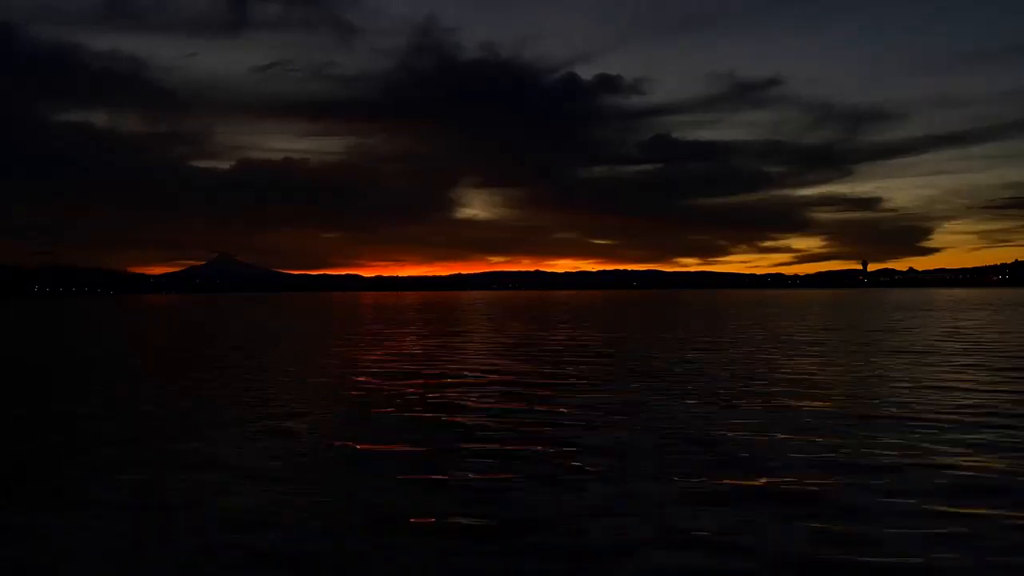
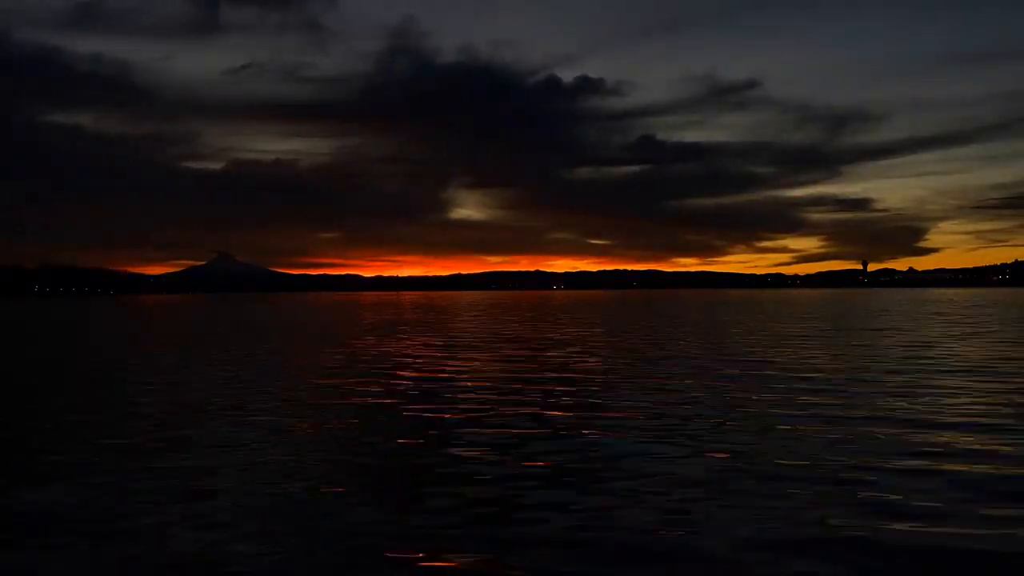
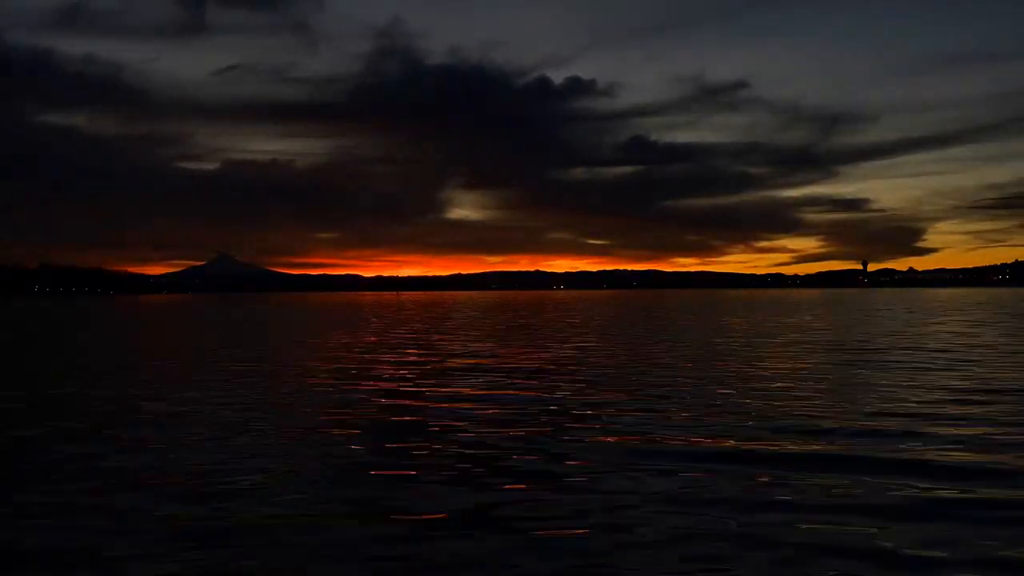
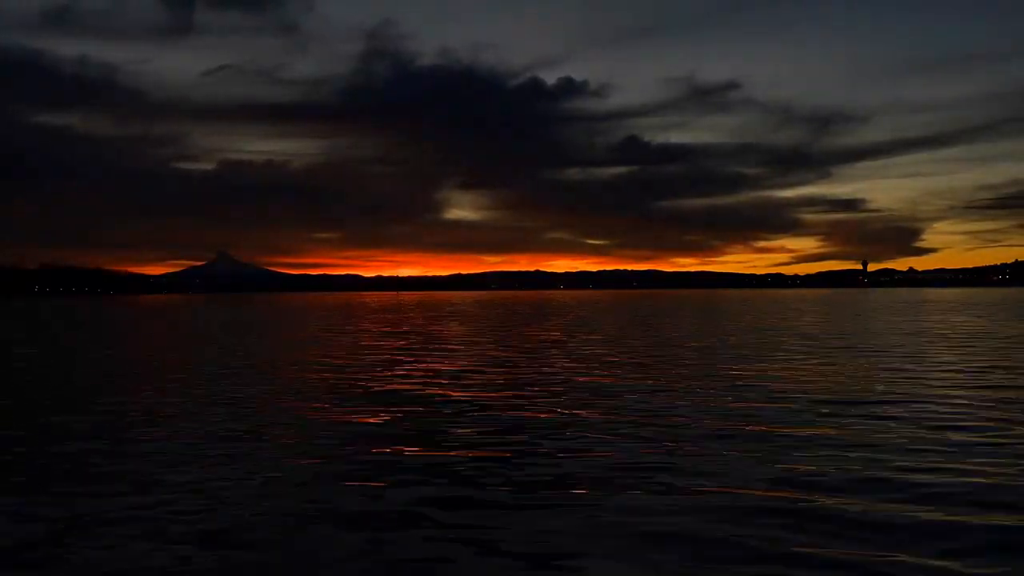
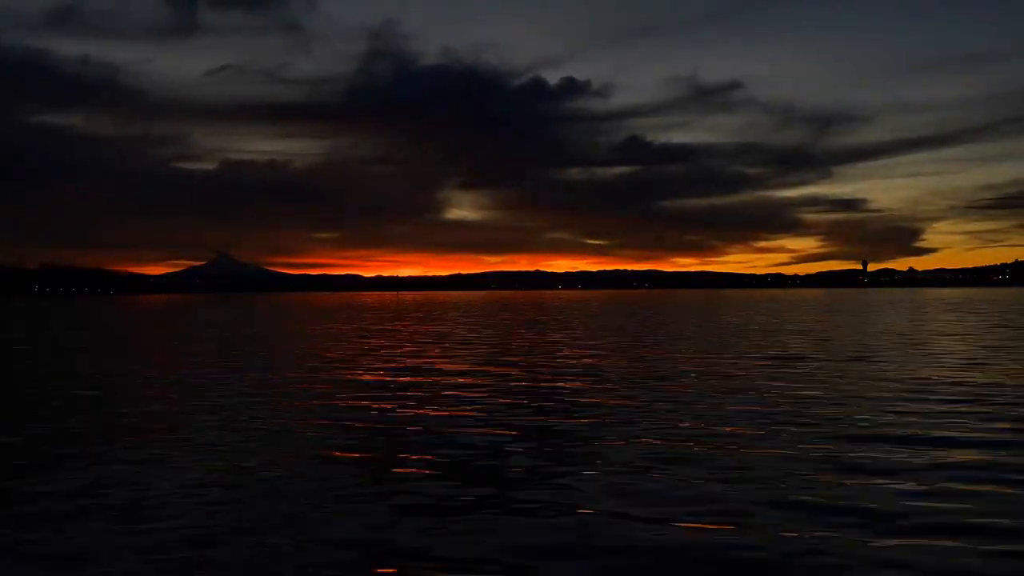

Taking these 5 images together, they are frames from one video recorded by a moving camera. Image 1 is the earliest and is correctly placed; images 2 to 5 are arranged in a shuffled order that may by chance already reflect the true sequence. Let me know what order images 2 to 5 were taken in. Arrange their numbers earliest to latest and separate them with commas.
2, 3, 5, 4
